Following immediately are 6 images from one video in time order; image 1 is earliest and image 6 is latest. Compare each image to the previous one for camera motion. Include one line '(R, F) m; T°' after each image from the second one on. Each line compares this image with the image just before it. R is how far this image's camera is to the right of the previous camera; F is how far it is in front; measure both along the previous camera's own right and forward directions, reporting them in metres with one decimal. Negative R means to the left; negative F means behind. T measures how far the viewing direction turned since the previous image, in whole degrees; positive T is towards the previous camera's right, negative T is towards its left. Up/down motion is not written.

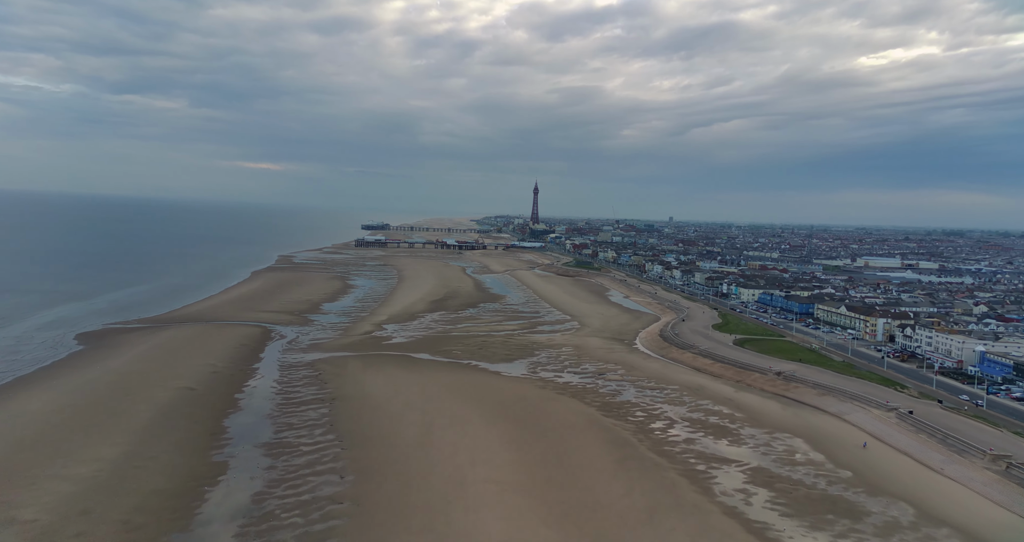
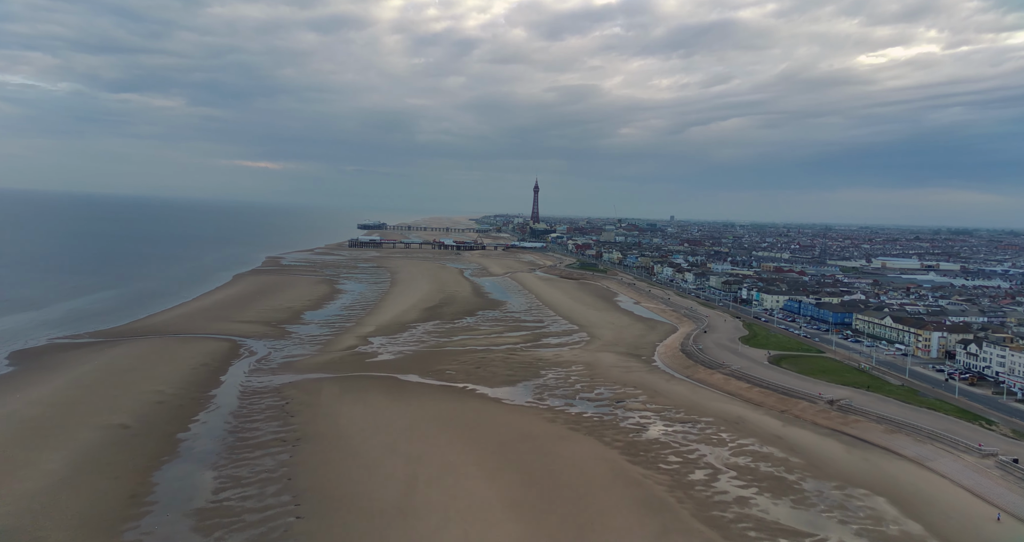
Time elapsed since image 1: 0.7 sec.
(-0.1, +3.2) m; 0°
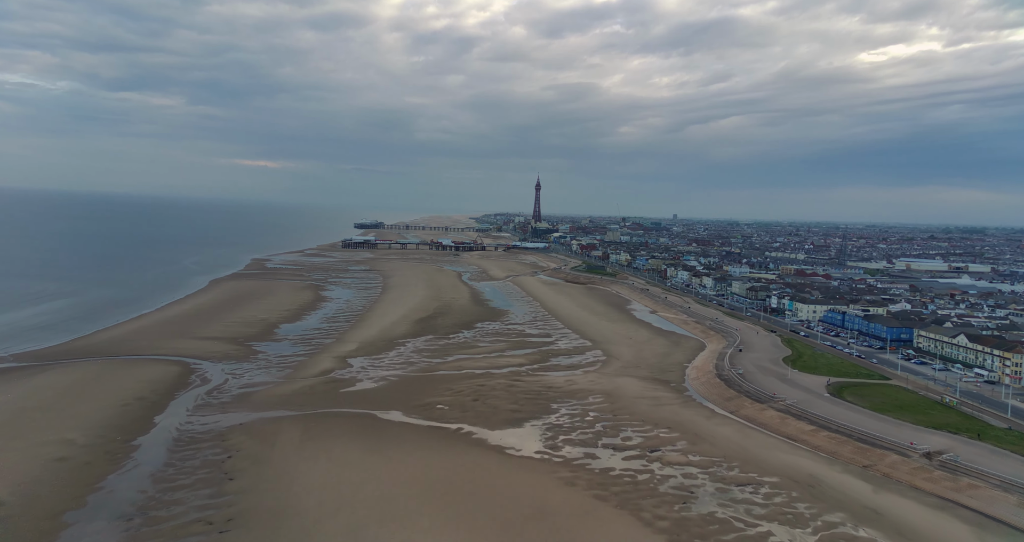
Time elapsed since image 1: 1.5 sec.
(-0.1, +3.8) m; 0°
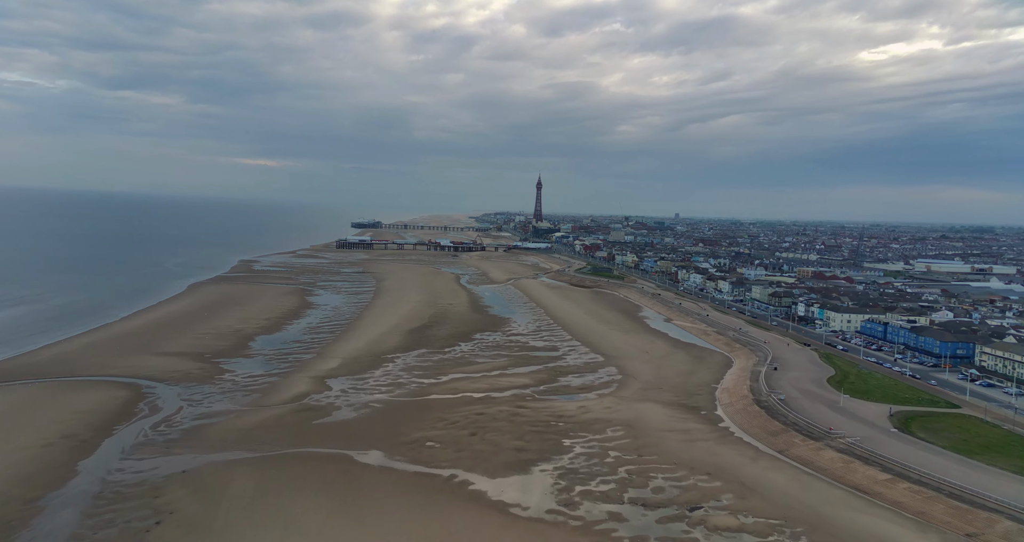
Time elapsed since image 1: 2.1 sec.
(-0.1, +2.8) m; 0°
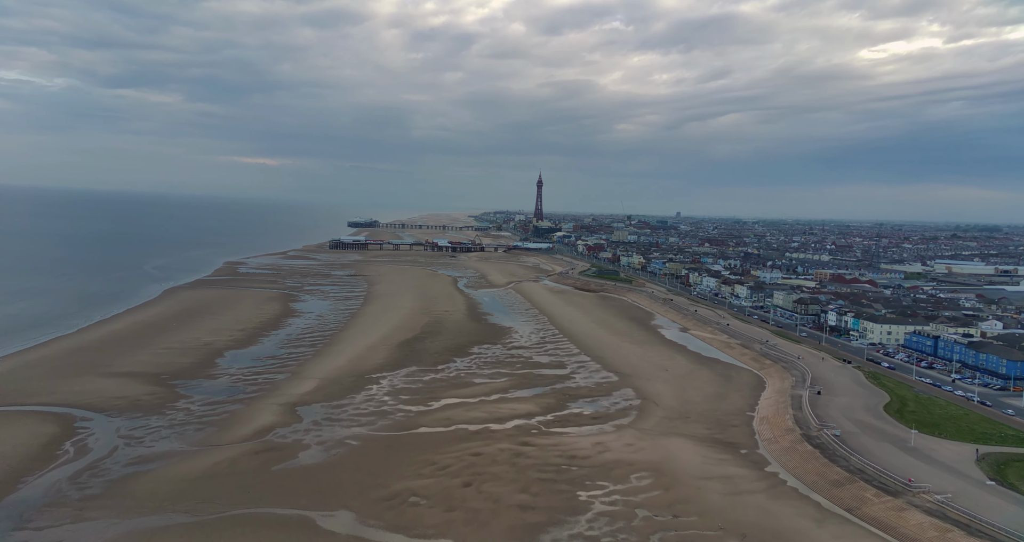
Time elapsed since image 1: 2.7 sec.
(-0.1, +2.8) m; 0°
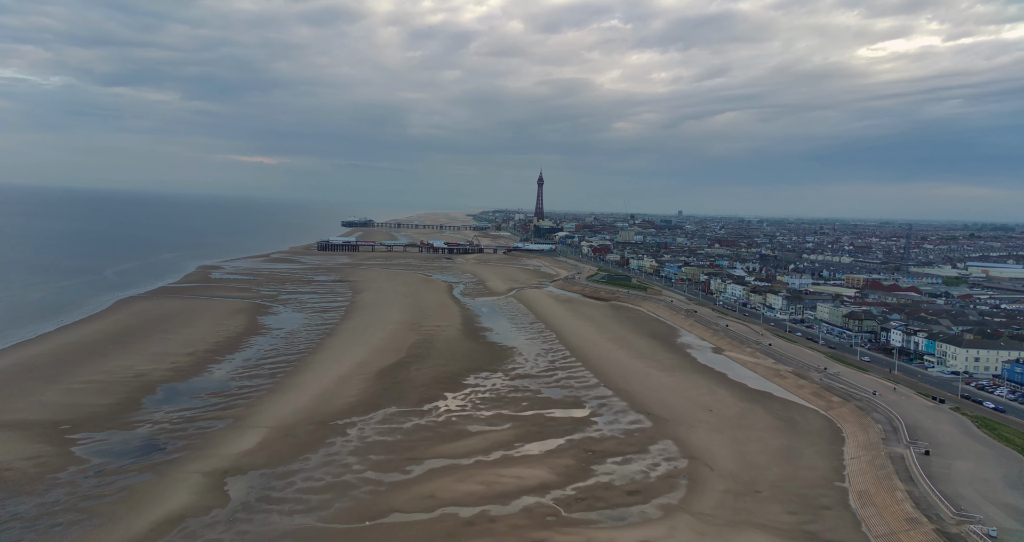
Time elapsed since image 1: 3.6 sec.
(-0.2, +4.4) m; 0°
